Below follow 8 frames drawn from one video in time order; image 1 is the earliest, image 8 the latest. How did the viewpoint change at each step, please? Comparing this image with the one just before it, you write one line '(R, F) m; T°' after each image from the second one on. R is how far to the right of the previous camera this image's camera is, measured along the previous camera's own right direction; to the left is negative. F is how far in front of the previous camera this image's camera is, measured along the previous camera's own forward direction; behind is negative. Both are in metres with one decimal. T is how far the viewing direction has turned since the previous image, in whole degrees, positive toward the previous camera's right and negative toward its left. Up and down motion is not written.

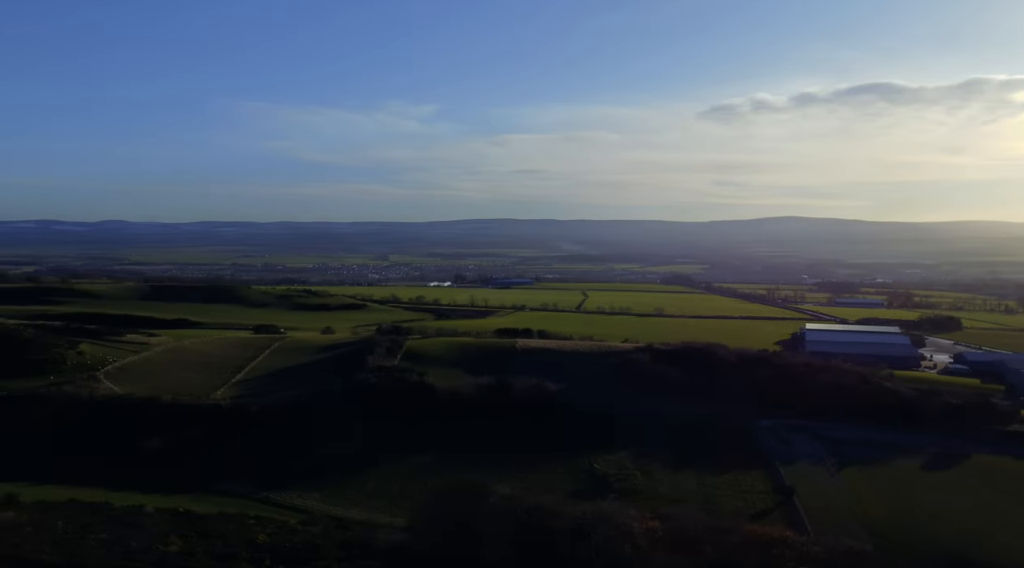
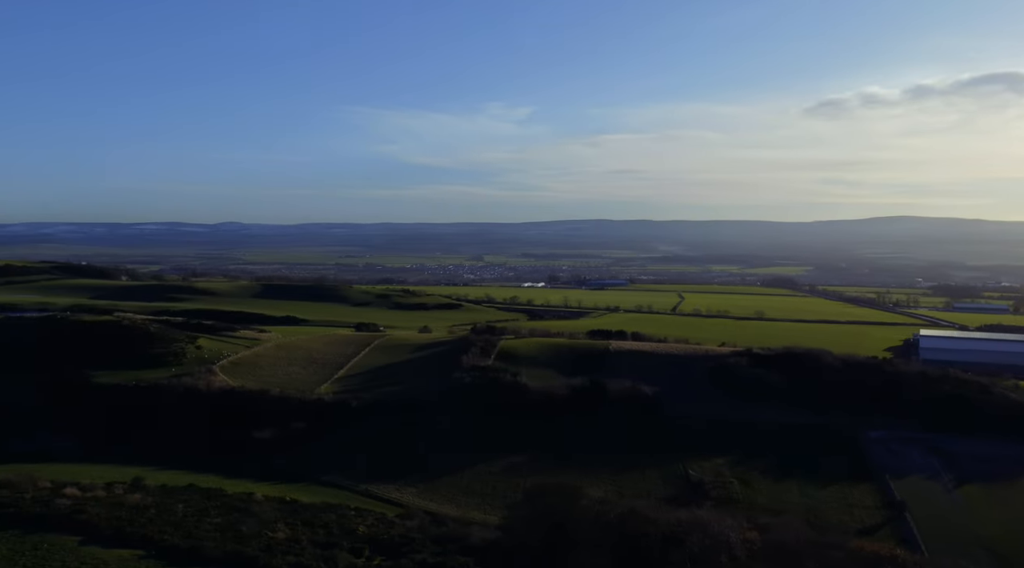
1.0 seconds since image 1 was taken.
(-0.1, -0.7) m; -6°
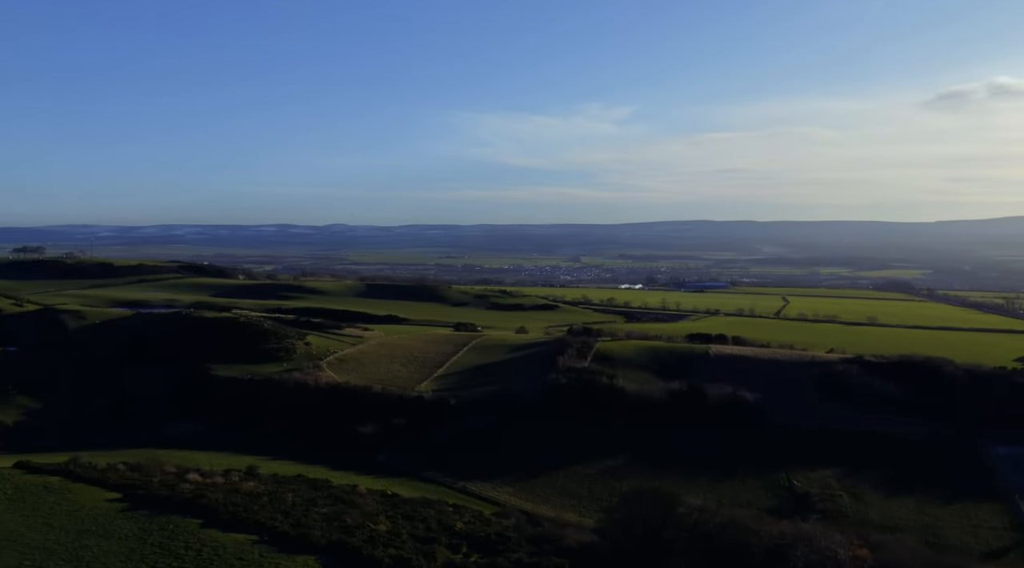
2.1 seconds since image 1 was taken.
(-0.1, -0.6) m; -6°
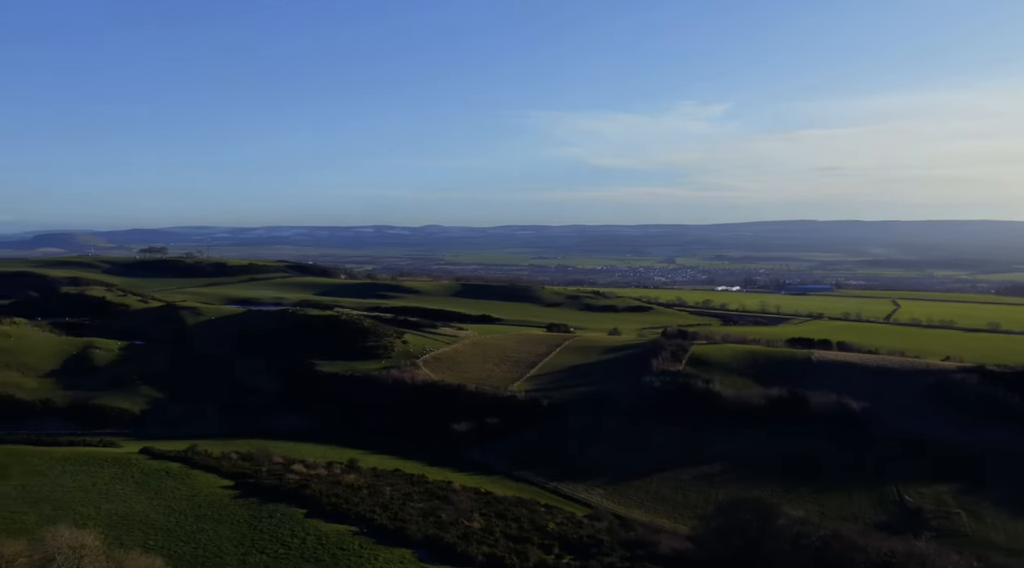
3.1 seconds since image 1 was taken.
(-0.1, -0.4) m; -6°
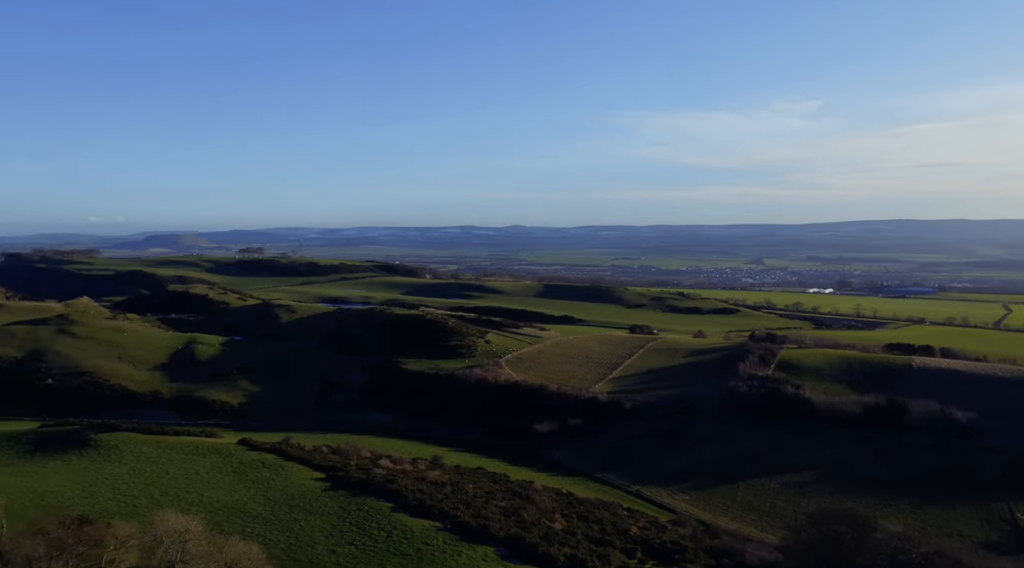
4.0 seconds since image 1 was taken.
(0.0, -0.3) m; -5°
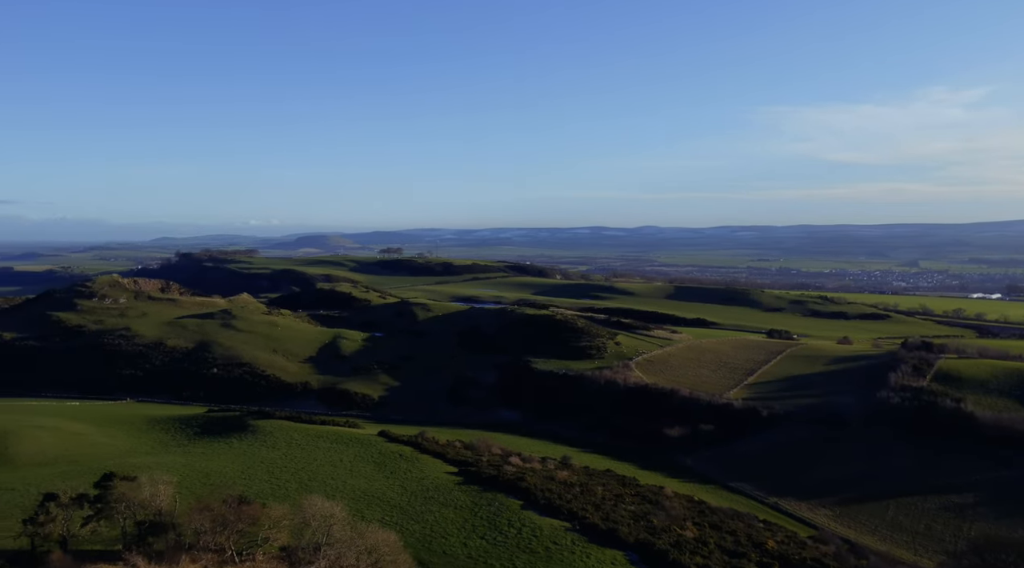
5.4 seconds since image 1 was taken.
(-0.1, +1.1) m; -8°
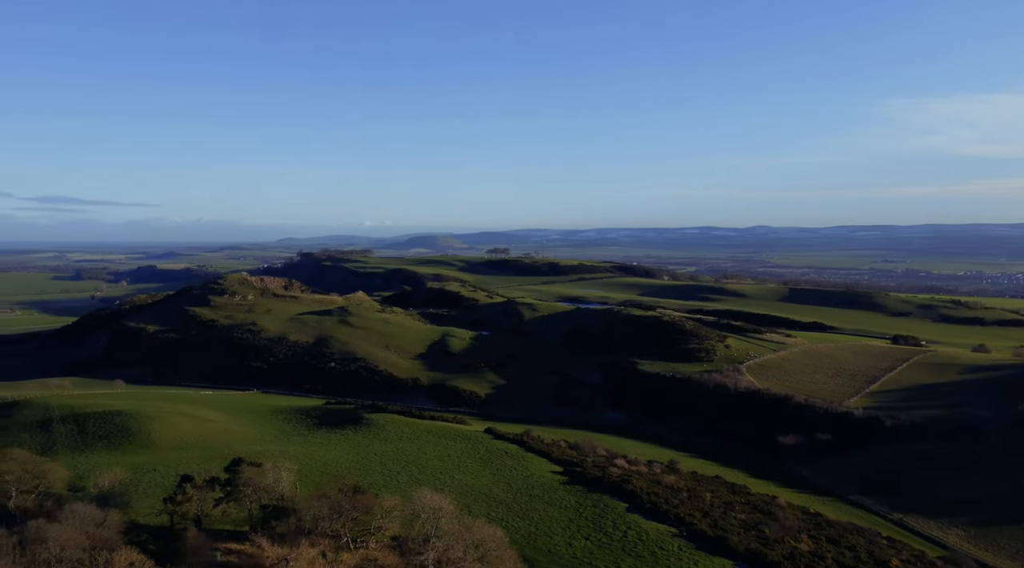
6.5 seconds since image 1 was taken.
(-0.3, +0.7) m; -7°
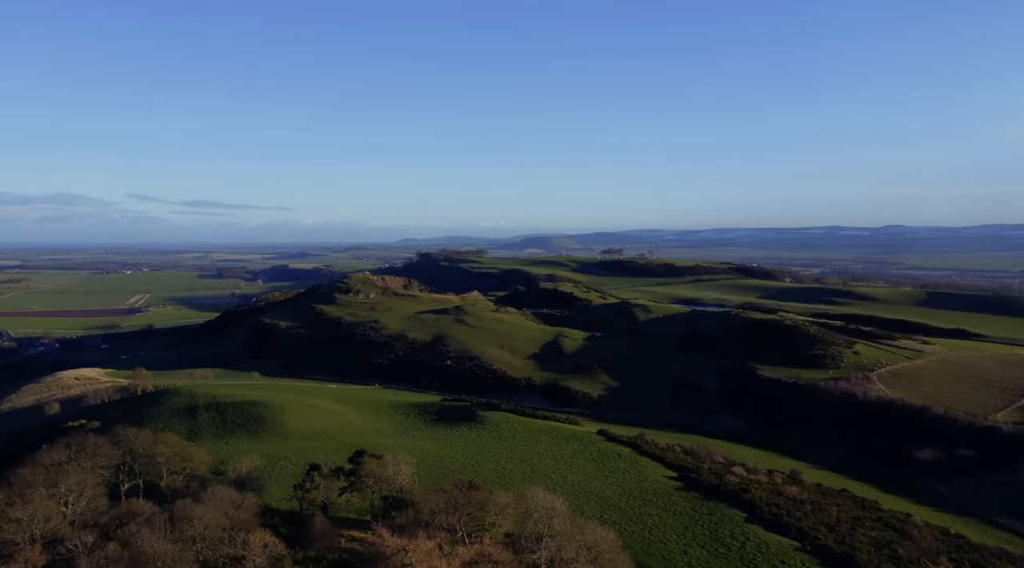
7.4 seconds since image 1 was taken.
(-0.2, +2.1) m; -7°
